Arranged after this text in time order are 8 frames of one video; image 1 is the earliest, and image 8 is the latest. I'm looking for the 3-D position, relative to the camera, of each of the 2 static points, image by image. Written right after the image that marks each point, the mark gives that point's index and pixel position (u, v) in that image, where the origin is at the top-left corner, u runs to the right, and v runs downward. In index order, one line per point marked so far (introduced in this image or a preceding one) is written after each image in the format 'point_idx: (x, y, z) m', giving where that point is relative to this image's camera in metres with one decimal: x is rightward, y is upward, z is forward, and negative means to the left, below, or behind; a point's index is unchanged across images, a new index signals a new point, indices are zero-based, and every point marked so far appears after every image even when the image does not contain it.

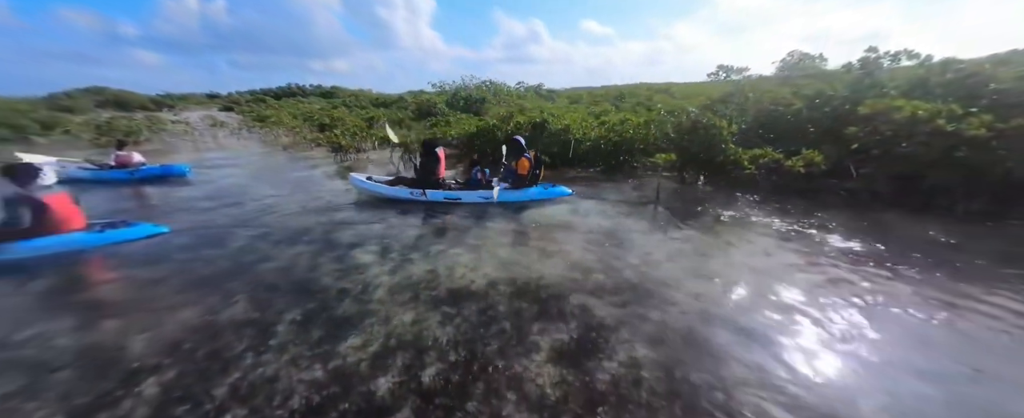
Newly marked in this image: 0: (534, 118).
0: (+1.1, +4.0, +13.3) m
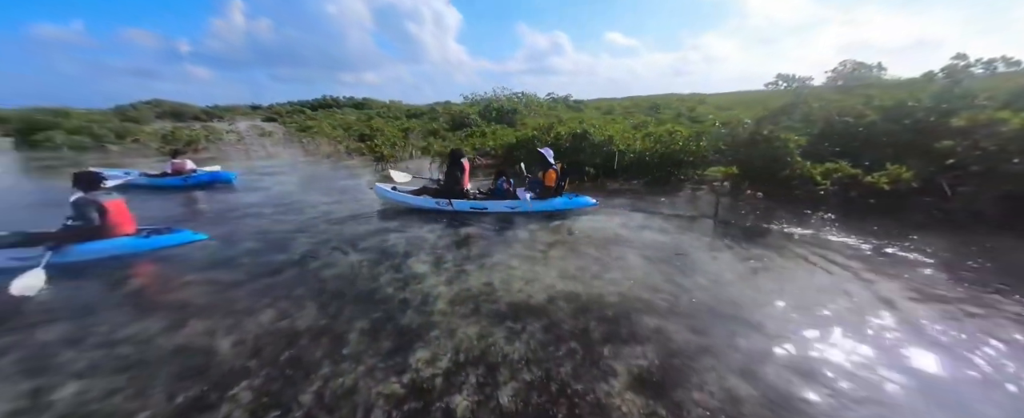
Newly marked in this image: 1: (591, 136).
0: (+2.8, +3.5, +13.2) m
1: (+3.3, +2.8, +12.3) m
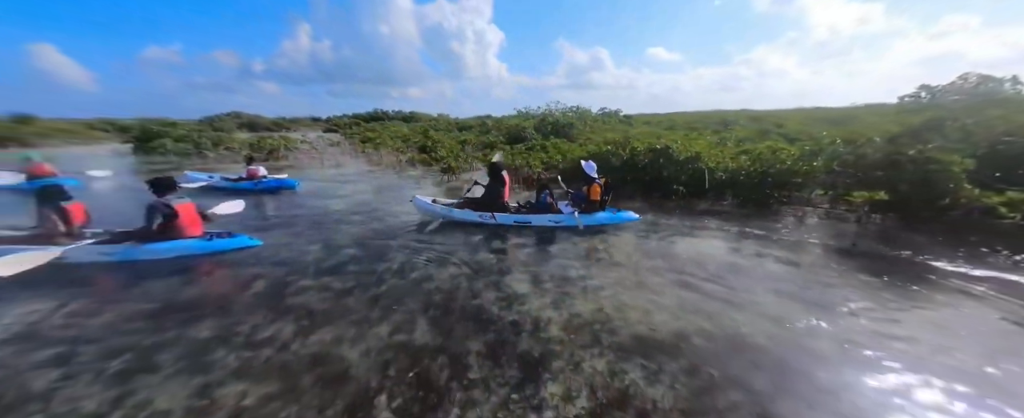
0: (+5.9, +2.7, +12.5) m
1: (+6.1, +2.1, +11.5) m
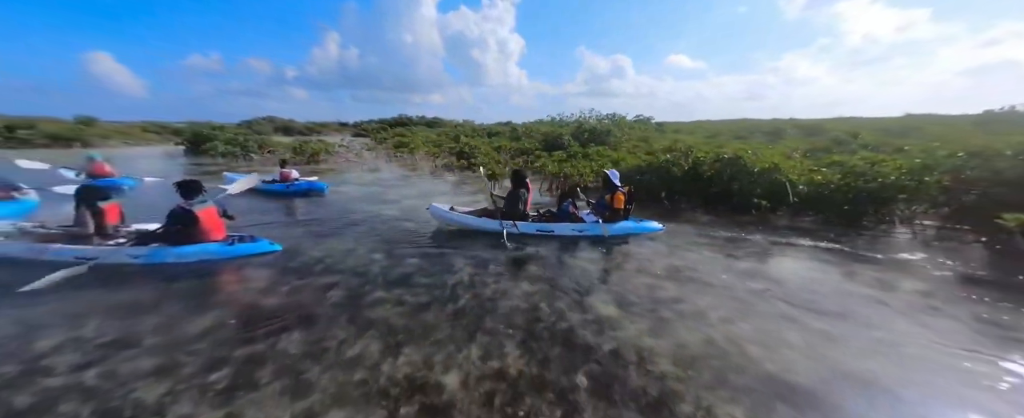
0: (+7.9, +2.1, +11.7) m
1: (+8.1, +1.5, +10.7) m
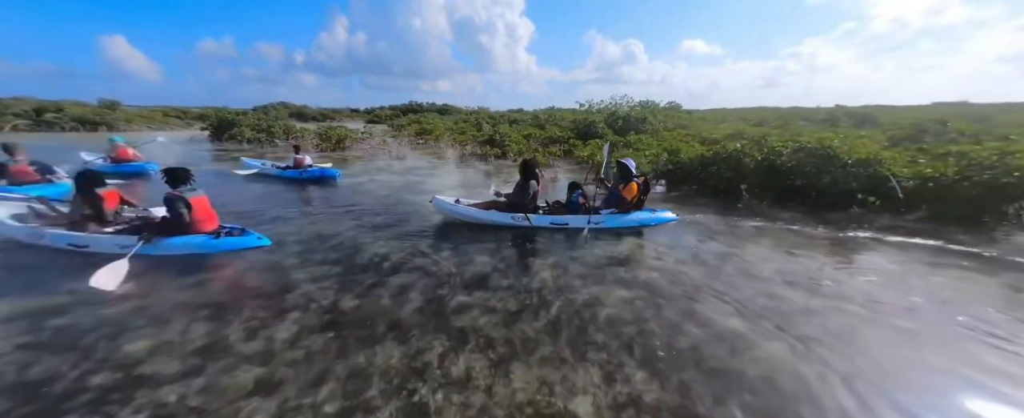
0: (+9.9, +2.3, +10.6) m
1: (+10.1, +1.6, +9.6) m
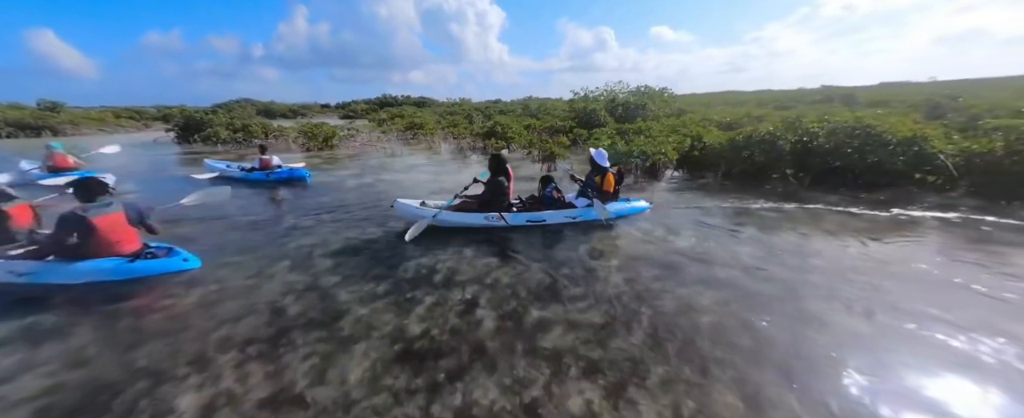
0: (+10.9, +2.8, +10.3) m
1: (+11.1, +2.2, +9.3) m
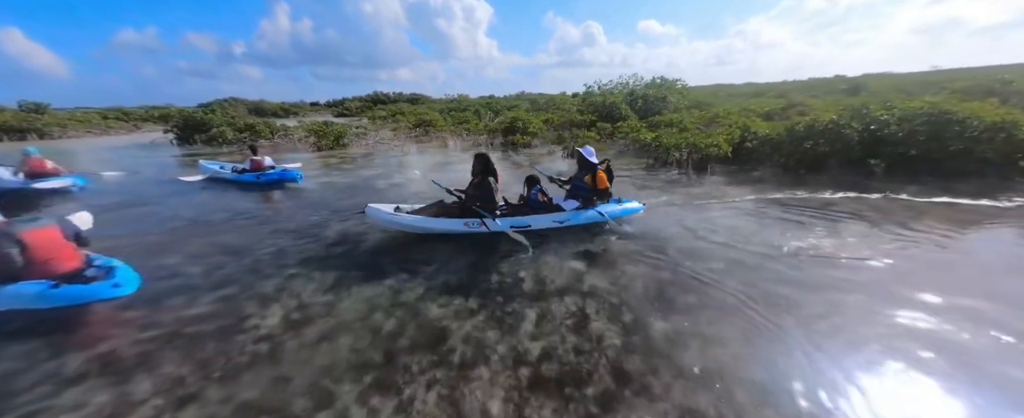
0: (+12.5, +3.1, +9.8) m
1: (+12.8, +2.4, +8.8) m
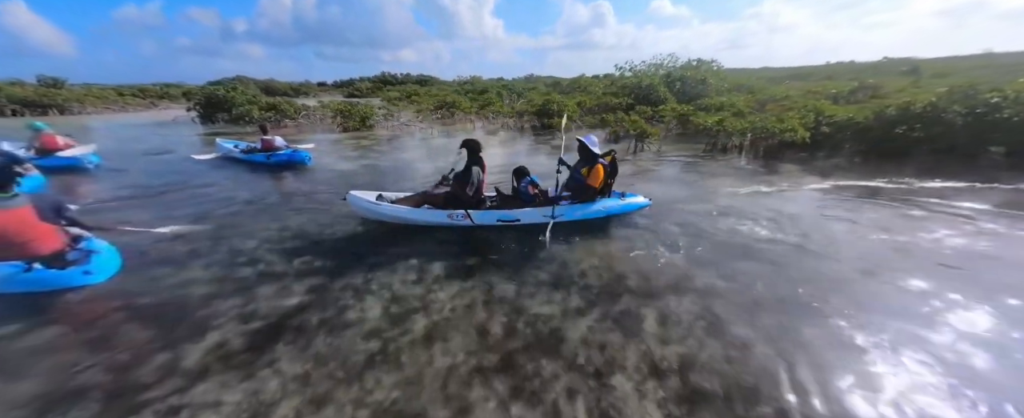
0: (+14.4, +3.2, +8.6) m
1: (+14.6, +2.5, +7.7) m
